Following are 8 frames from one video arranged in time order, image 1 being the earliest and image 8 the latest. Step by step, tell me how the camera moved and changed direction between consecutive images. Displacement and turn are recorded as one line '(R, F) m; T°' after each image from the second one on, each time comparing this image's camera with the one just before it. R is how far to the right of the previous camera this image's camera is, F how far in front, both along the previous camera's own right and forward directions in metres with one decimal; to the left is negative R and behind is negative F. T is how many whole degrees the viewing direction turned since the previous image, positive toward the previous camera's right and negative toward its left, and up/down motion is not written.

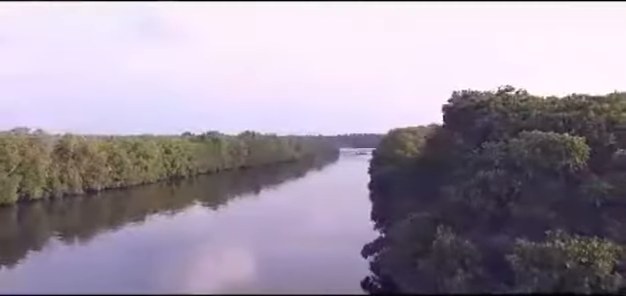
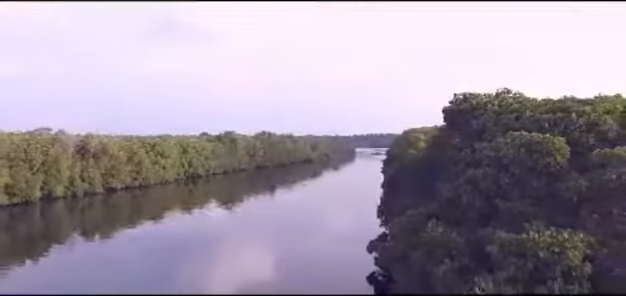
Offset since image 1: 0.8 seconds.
(+0.5, -1.4) m; -2°
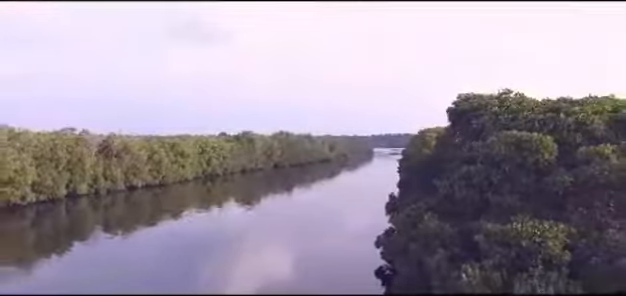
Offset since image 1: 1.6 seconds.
(+0.5, -1.5) m; -2°
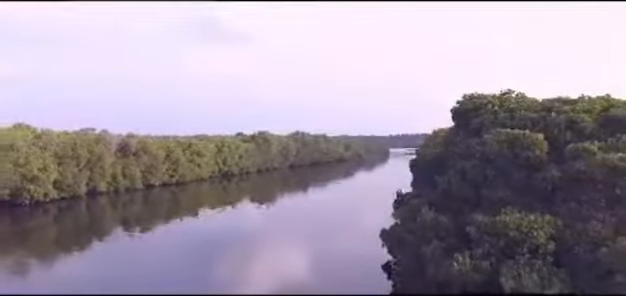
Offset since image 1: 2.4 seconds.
(+0.4, -1.3) m; -1°
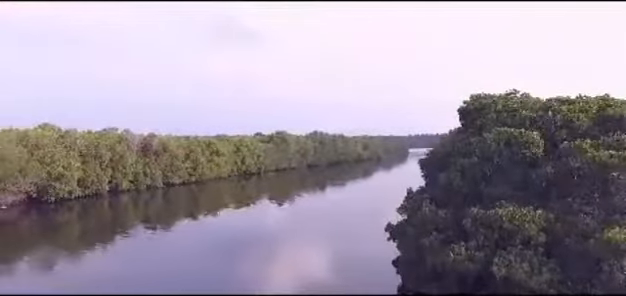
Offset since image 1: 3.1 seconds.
(+0.4, -1.3) m; -2°
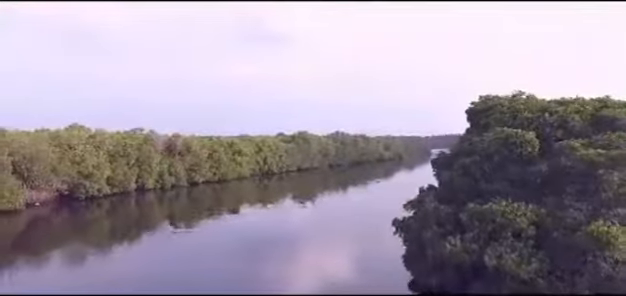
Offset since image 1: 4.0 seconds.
(+0.5, -1.7) m; -2°
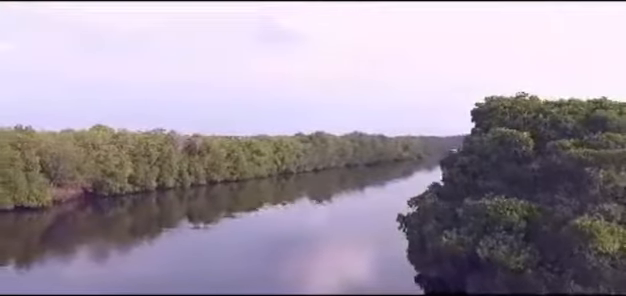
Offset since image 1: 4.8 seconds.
(+0.5, -1.6) m; -2°
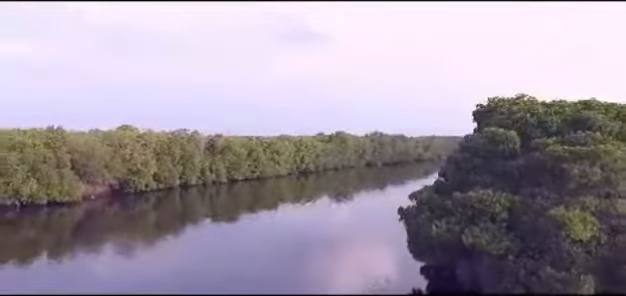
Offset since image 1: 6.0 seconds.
(+0.8, -2.4) m; -2°
